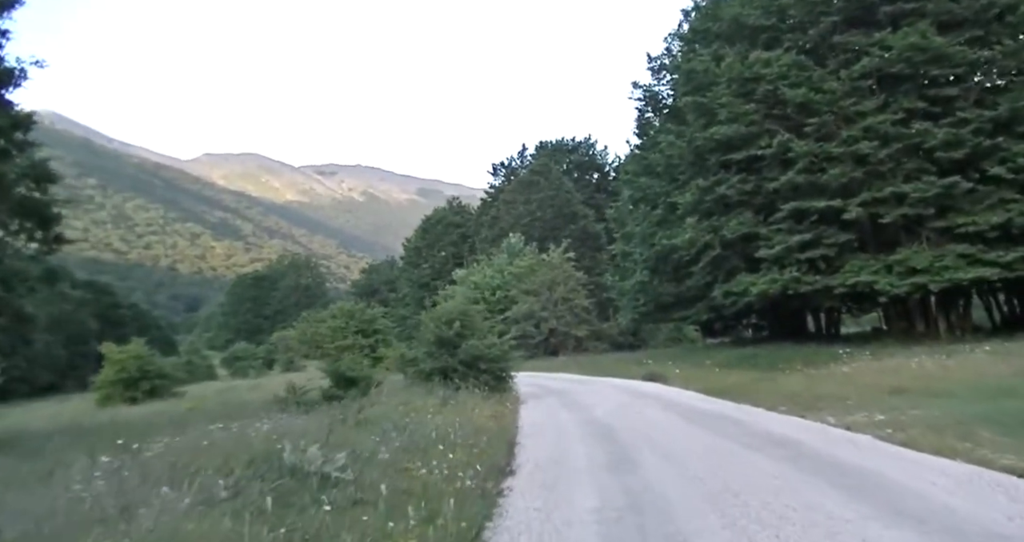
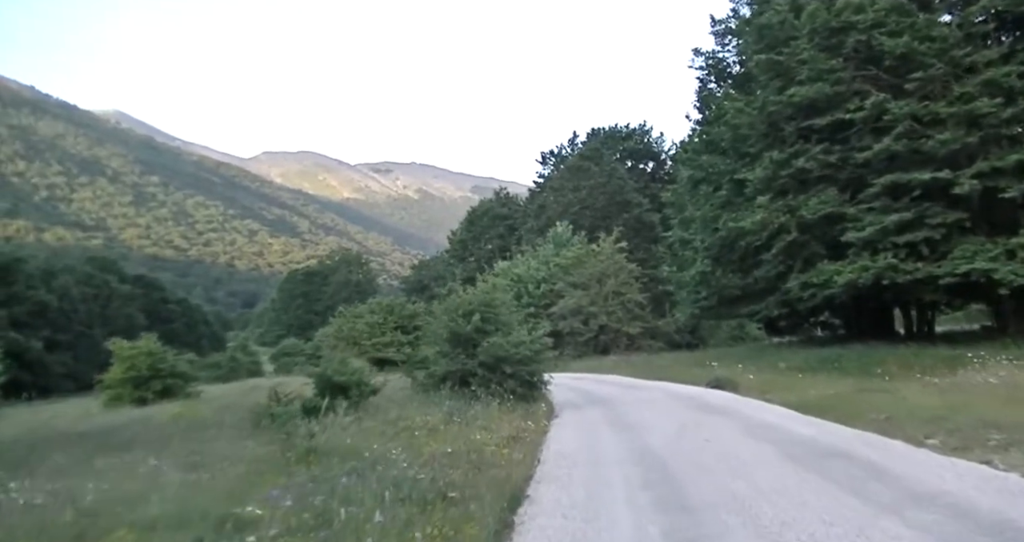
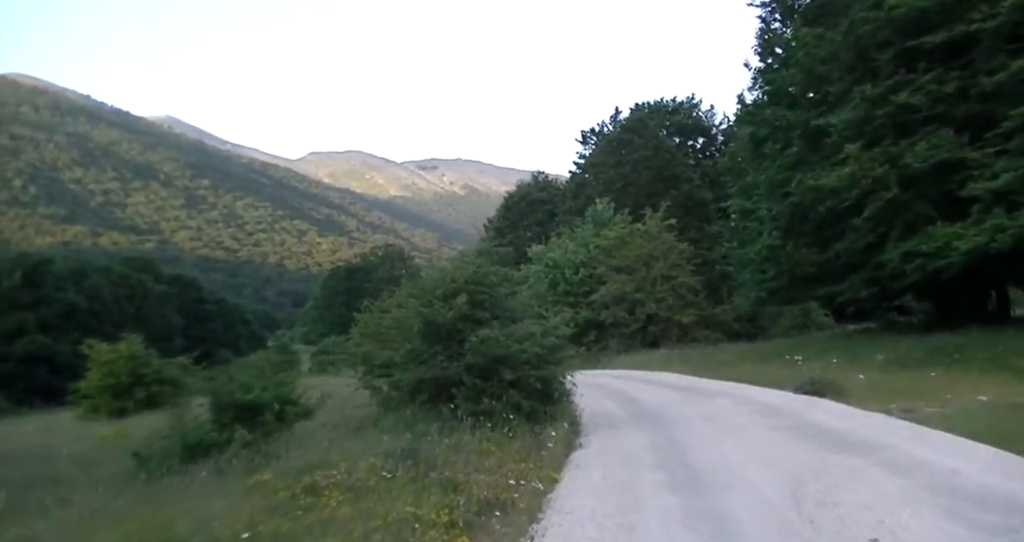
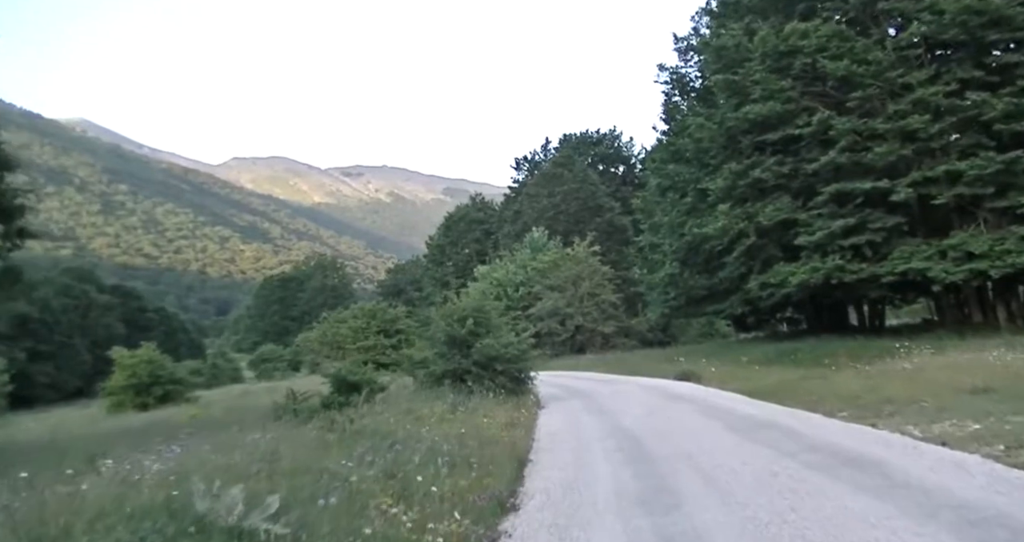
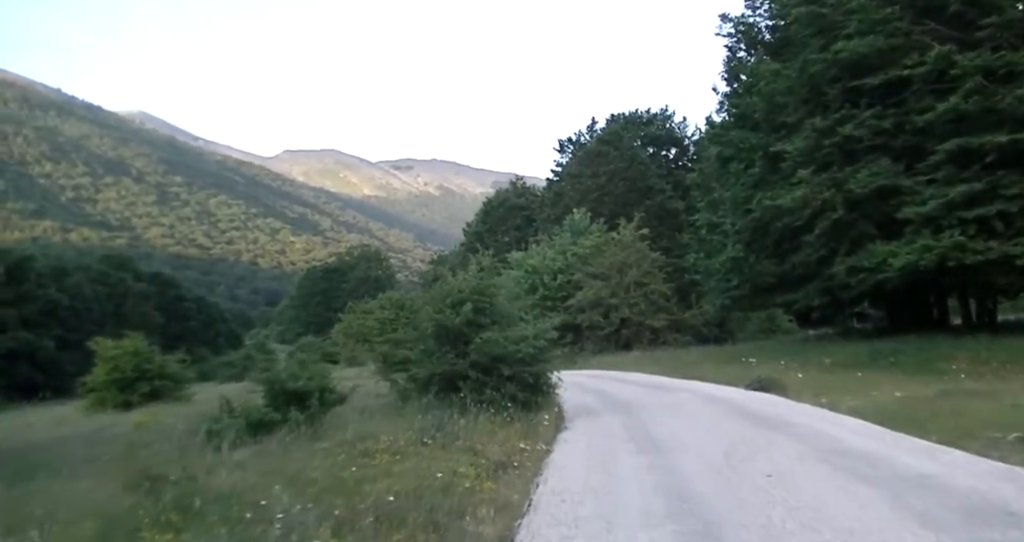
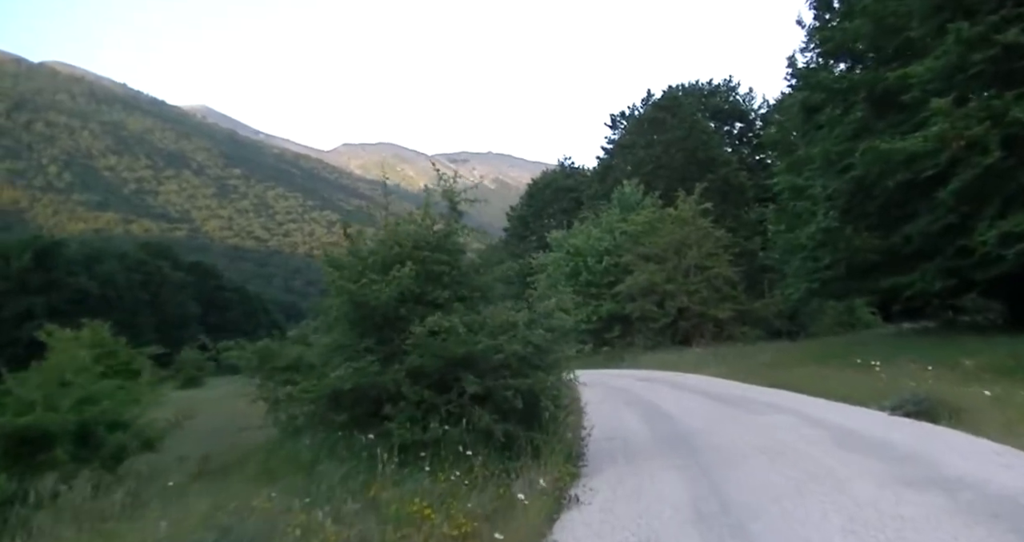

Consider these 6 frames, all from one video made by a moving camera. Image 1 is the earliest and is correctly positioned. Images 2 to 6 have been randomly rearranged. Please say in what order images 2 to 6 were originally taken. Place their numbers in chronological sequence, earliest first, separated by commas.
4, 2, 5, 3, 6
